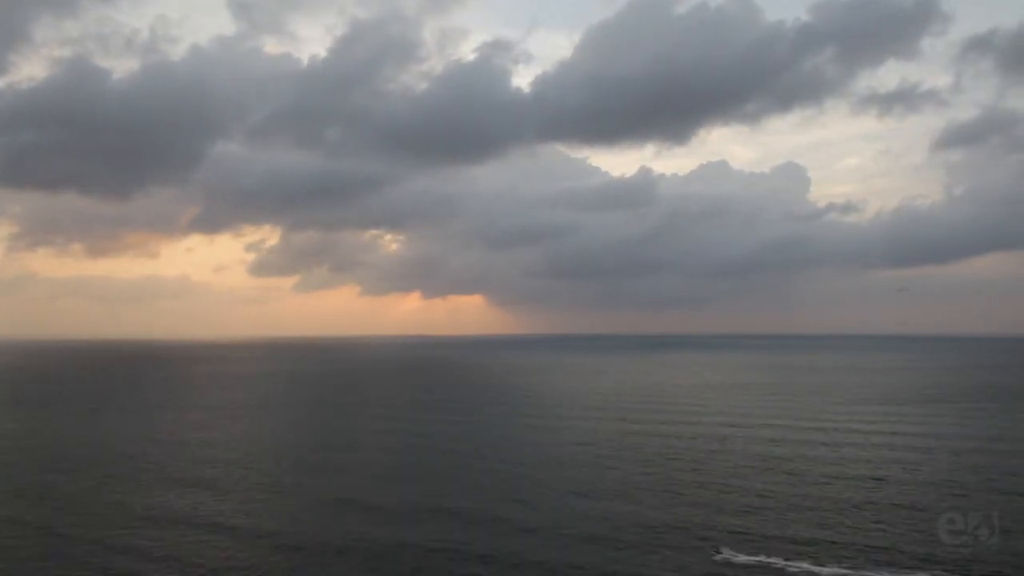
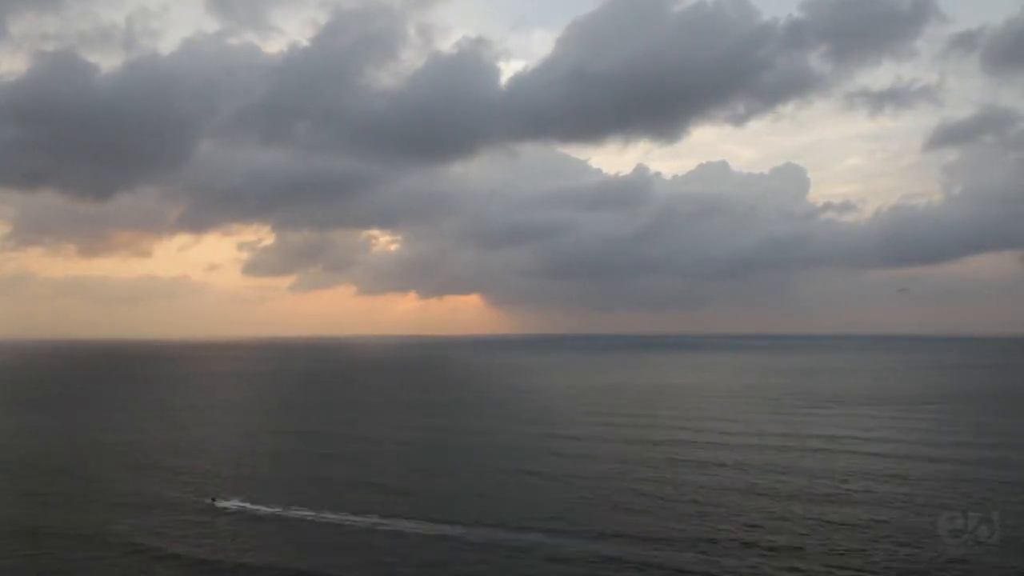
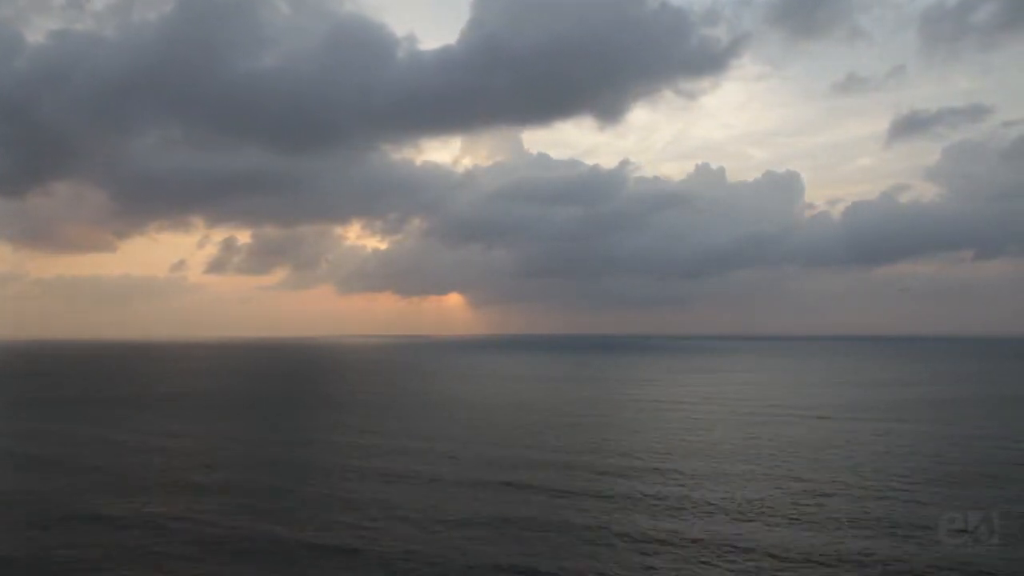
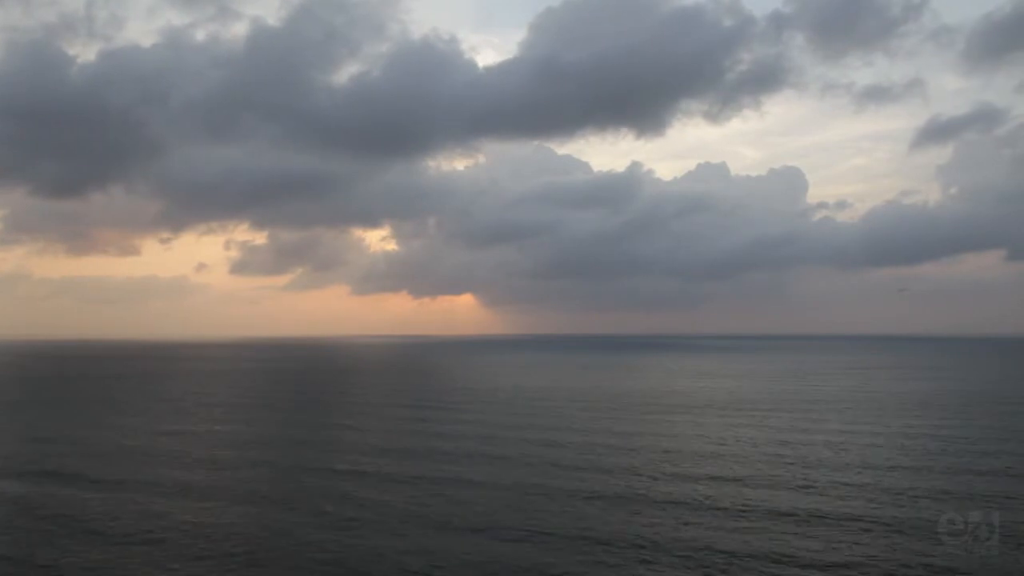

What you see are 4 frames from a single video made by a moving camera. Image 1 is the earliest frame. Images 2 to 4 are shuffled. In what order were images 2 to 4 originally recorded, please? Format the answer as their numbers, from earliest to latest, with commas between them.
2, 4, 3
